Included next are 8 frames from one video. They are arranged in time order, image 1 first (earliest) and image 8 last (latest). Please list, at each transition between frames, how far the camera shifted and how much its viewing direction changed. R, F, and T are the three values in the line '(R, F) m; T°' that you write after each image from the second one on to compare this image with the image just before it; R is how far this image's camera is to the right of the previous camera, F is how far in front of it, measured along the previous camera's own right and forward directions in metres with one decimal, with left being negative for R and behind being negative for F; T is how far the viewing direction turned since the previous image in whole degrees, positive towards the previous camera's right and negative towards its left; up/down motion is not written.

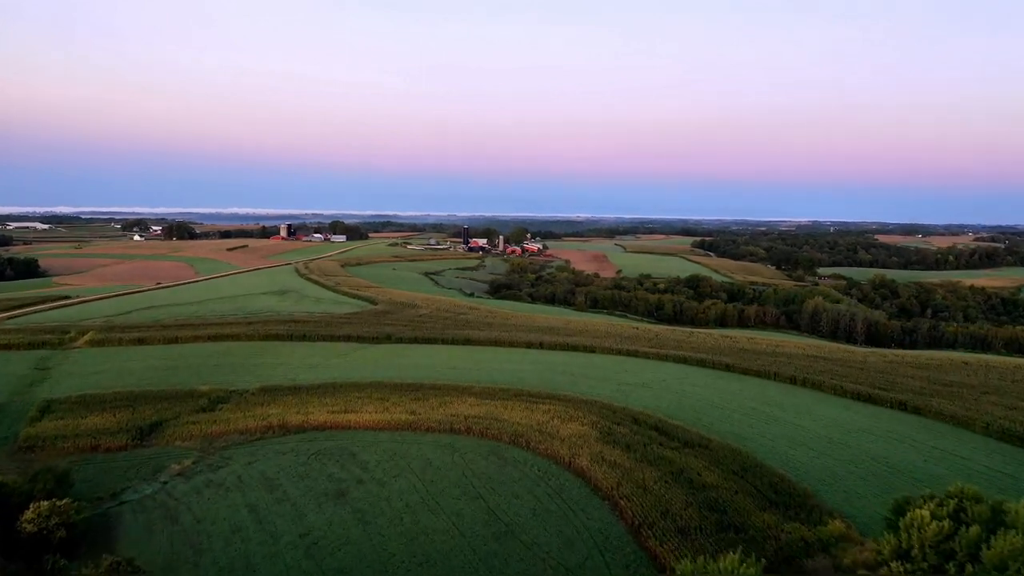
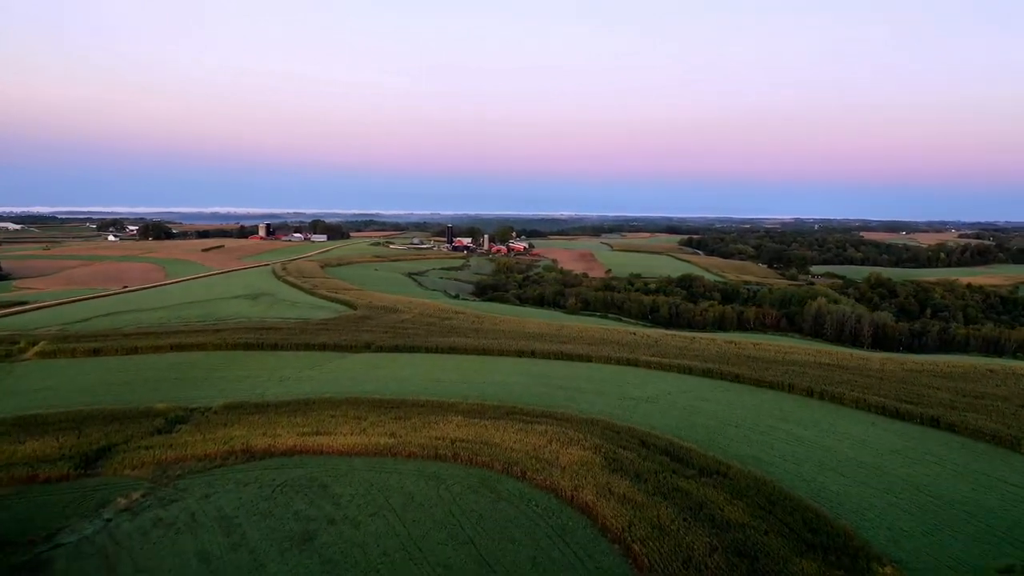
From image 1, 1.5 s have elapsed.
(-0.1, +1.4) m; +1°
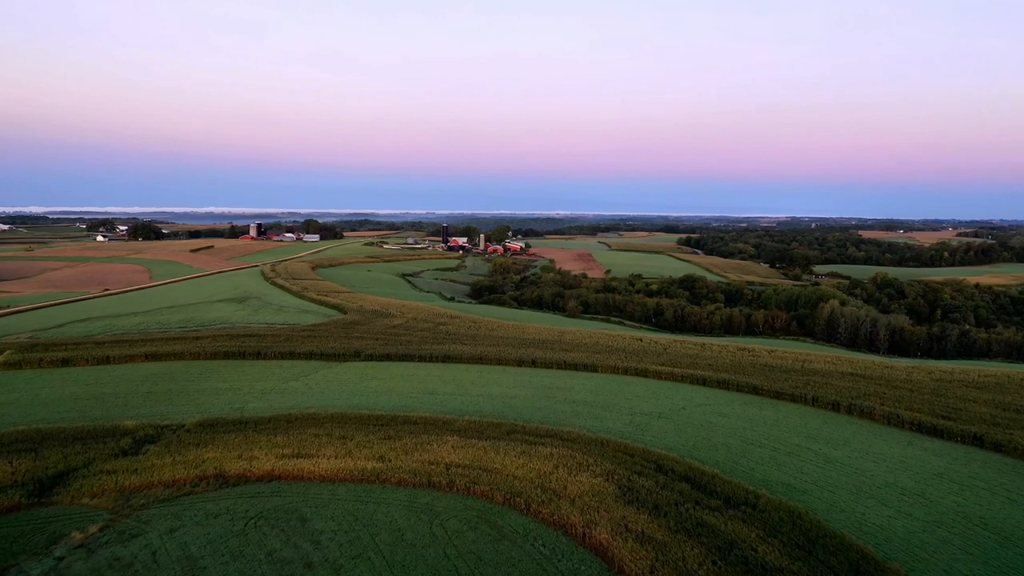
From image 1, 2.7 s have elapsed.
(-0.1, +1.1) m; 0°
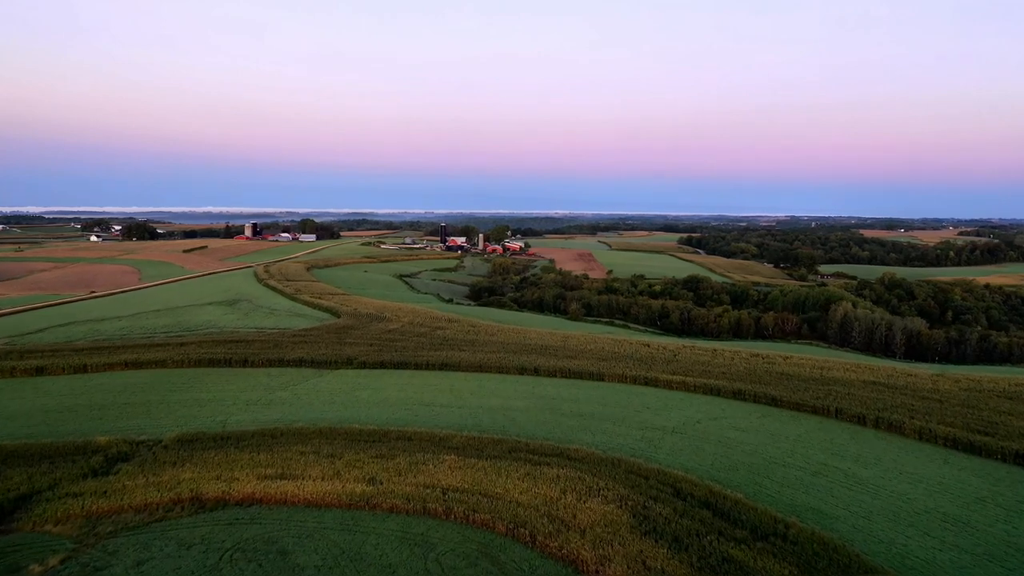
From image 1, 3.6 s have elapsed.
(-0.1, +0.9) m; 0°
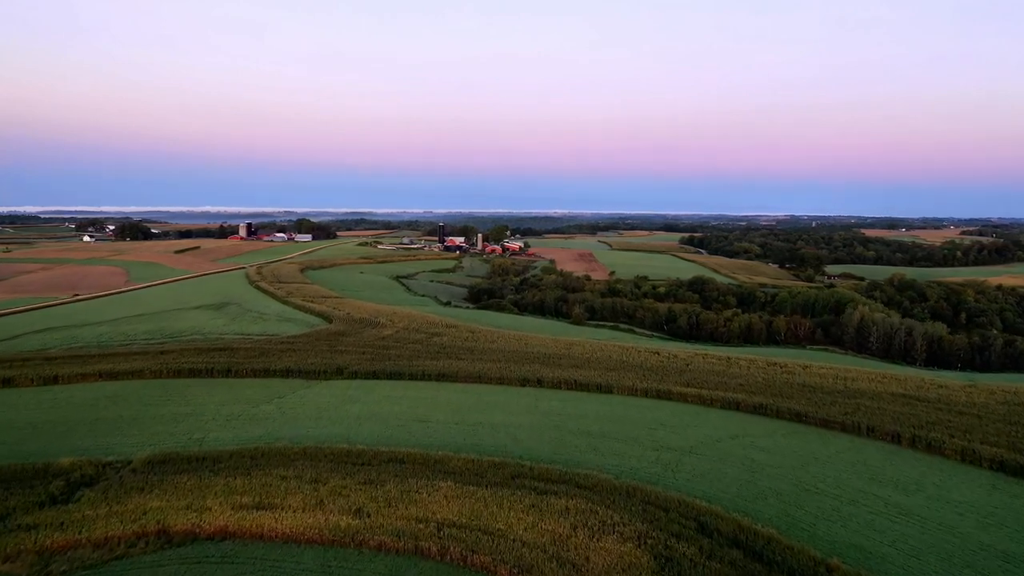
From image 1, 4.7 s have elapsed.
(-0.1, +1.0) m; 0°
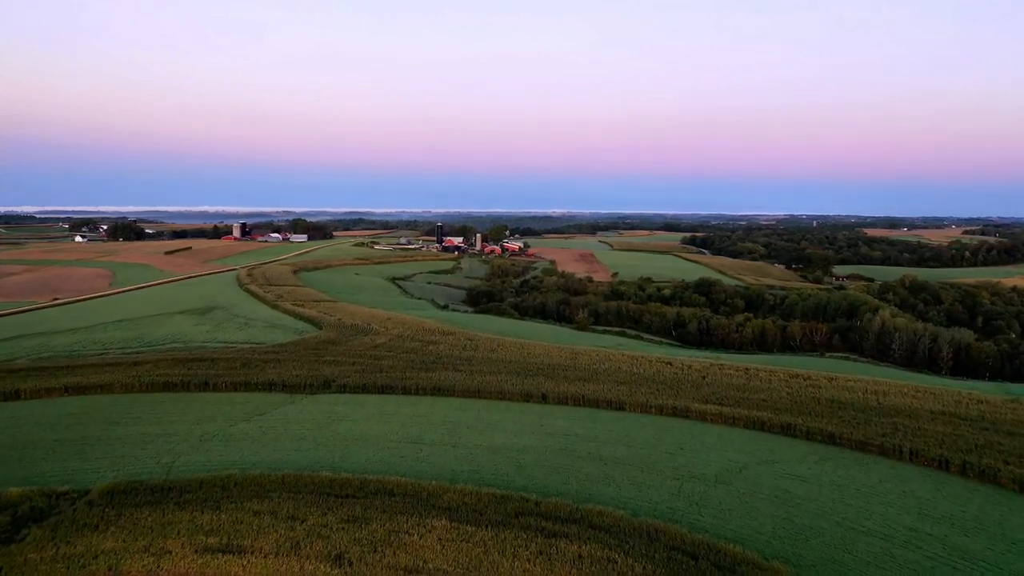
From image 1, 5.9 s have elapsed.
(-0.1, +1.1) m; 0°
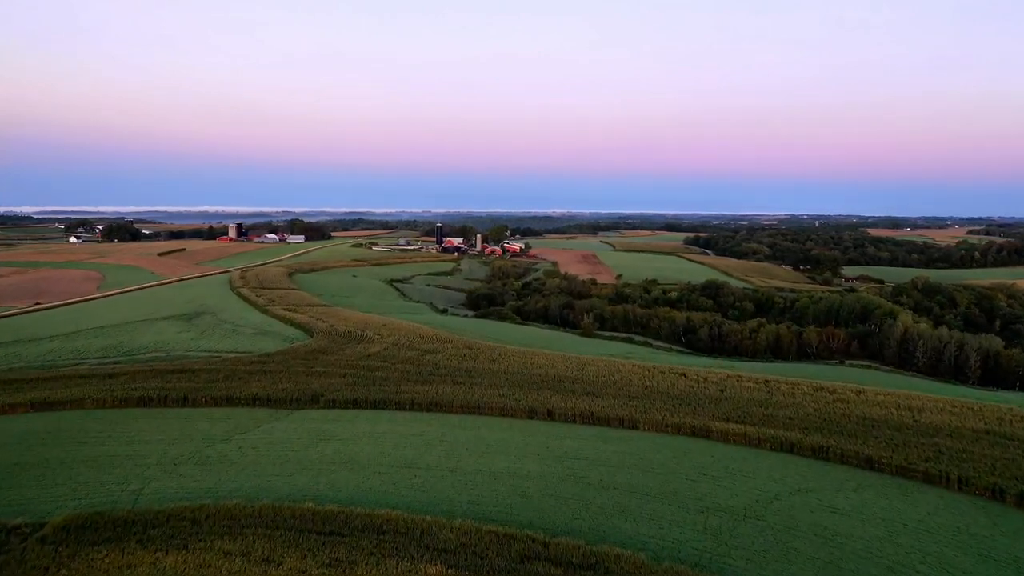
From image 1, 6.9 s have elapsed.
(-0.1, +1.0) m; 0°
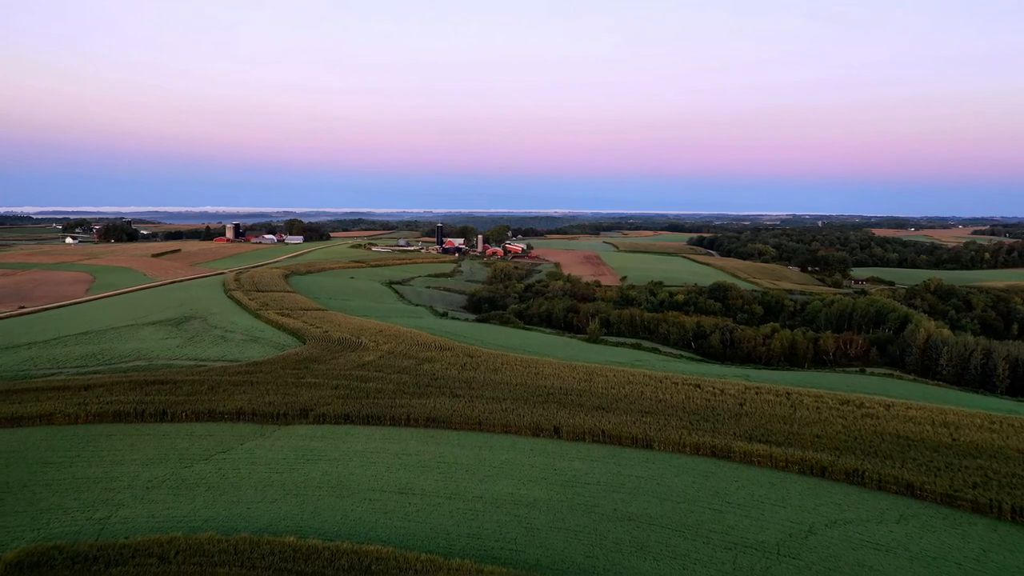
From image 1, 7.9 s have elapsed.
(-0.1, +0.9) m; 0°
